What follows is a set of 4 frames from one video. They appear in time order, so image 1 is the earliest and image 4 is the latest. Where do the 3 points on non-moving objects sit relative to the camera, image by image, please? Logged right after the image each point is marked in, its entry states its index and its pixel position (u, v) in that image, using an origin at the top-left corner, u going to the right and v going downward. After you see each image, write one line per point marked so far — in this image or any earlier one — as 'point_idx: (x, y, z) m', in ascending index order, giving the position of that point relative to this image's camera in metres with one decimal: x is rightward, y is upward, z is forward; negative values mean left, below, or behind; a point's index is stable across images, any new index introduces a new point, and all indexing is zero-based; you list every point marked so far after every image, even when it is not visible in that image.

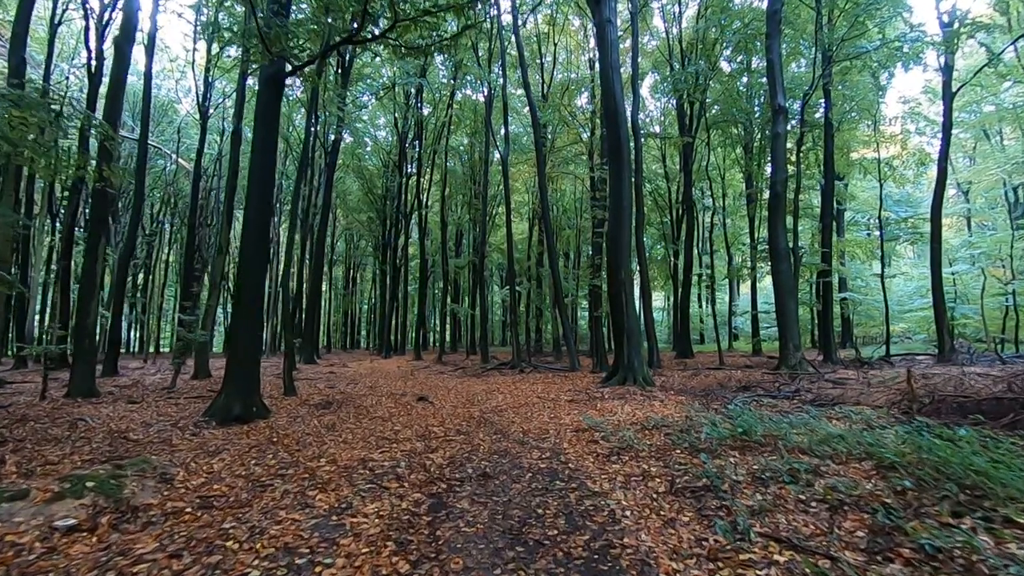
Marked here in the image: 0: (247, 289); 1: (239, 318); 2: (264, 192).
0: (-3.1, -0.1, +6.2) m
1: (-3.2, -0.4, +6.1) m
2: (-2.9, +1.1, +6.3) m
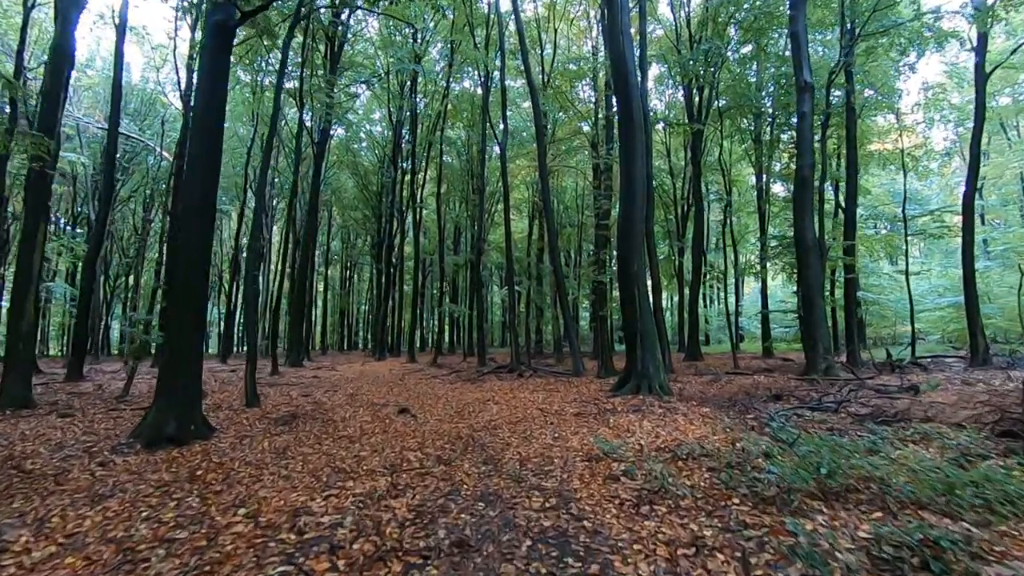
0: (-3.1, 0.0, +5.1) m
1: (-3.2, -0.3, +5.0) m
2: (-3.0, +1.2, +5.2) m
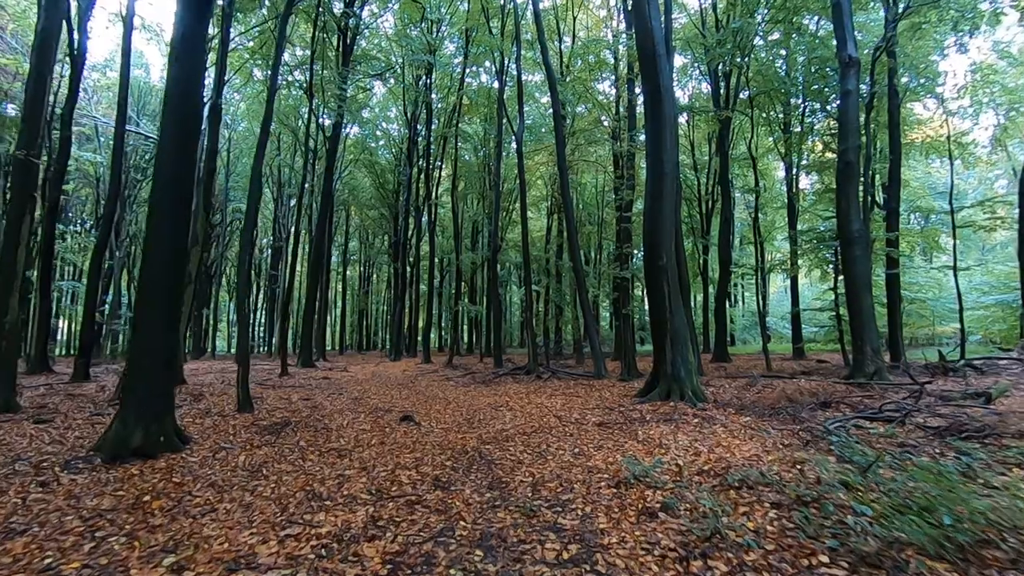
0: (-3.0, 0.0, +4.5) m
1: (-3.1, -0.3, +4.5) m
2: (-2.9, +1.3, +4.7) m
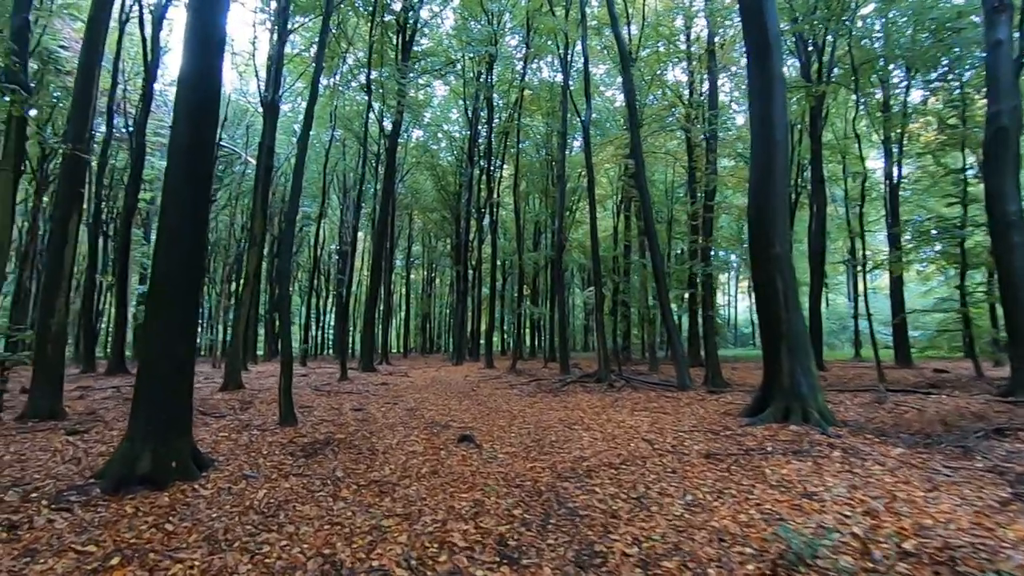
0: (-2.5, +0.1, +3.8) m
1: (-2.5, -0.2, +3.8) m
2: (-2.3, +1.3, +4.0) m
